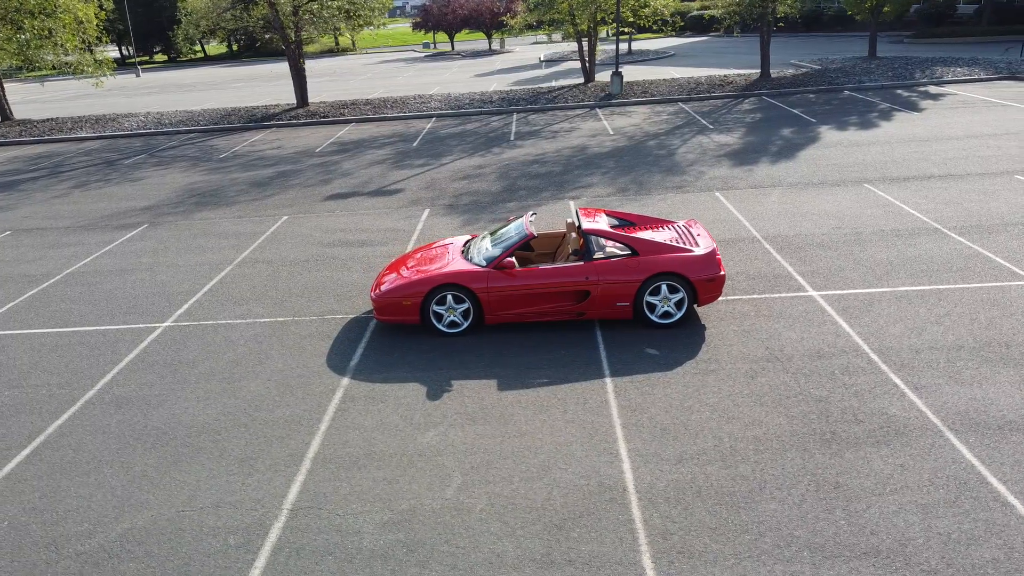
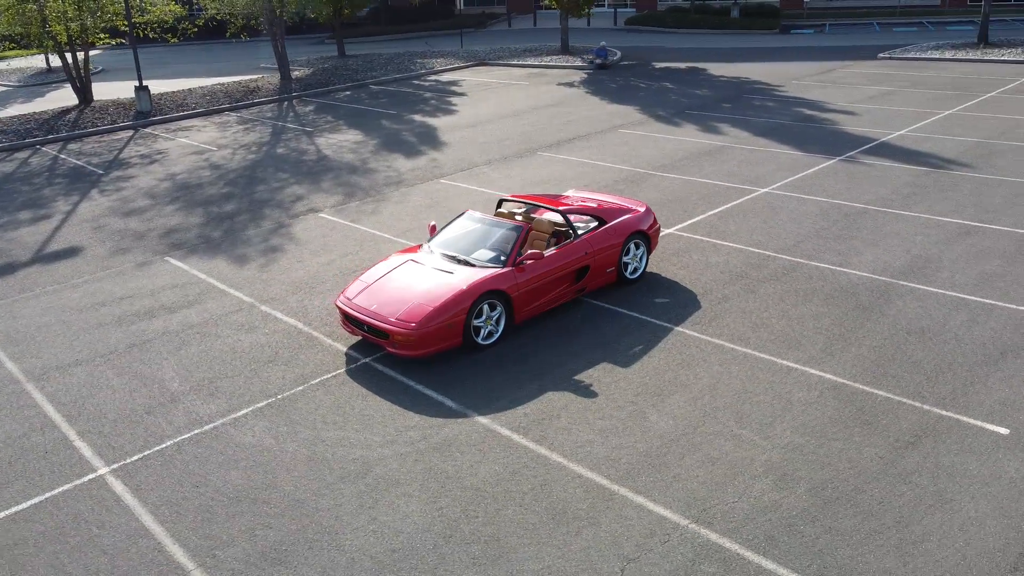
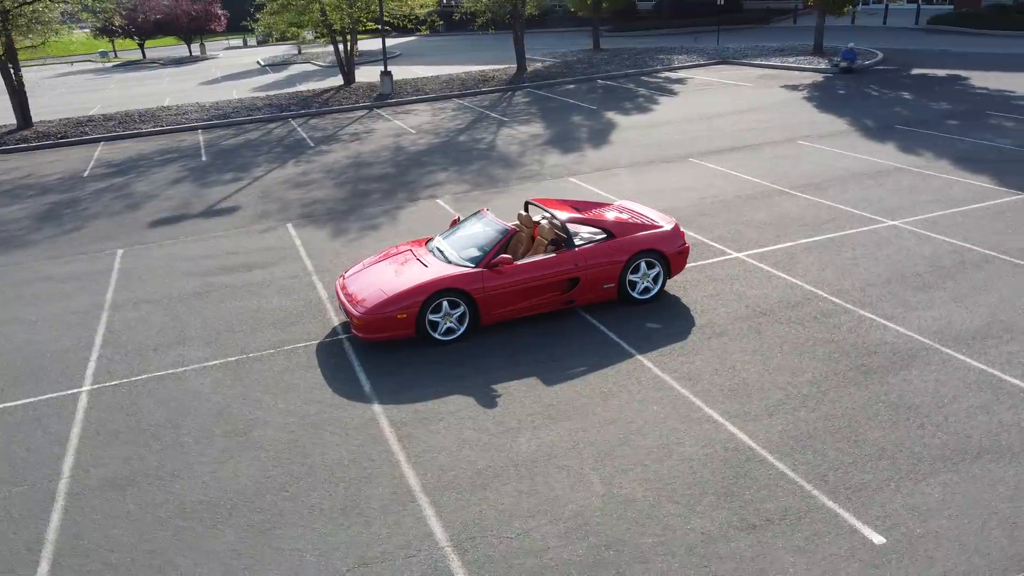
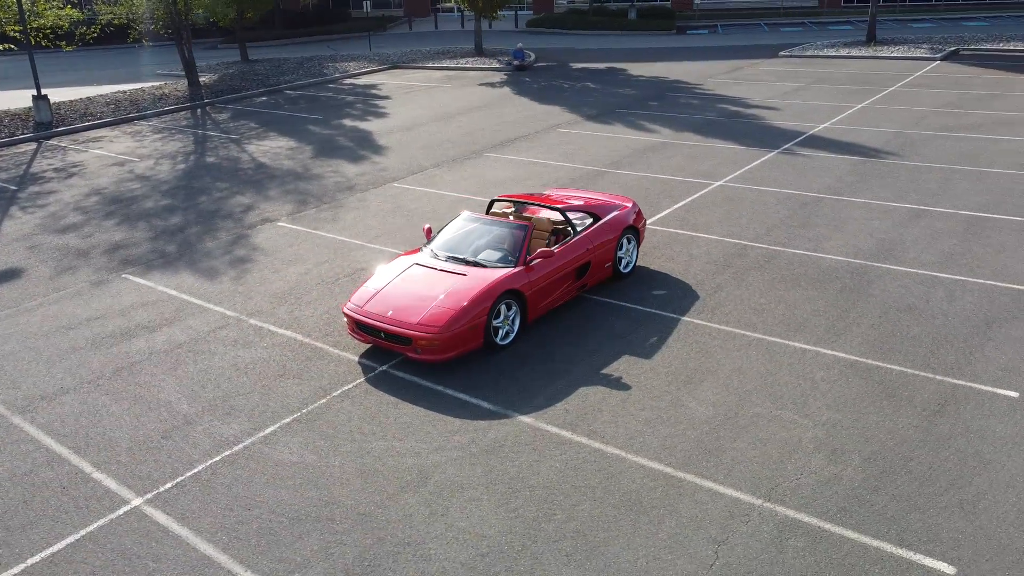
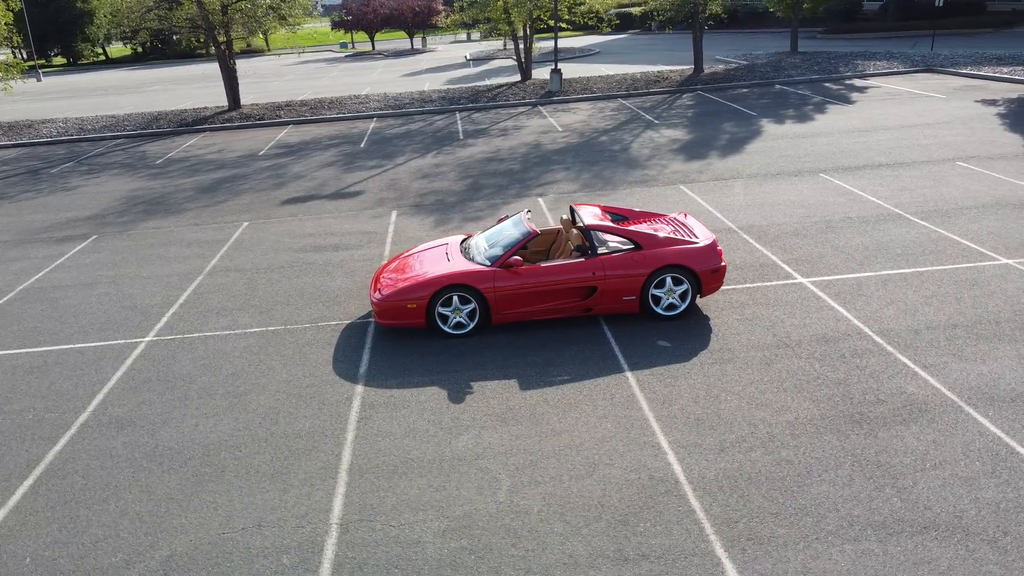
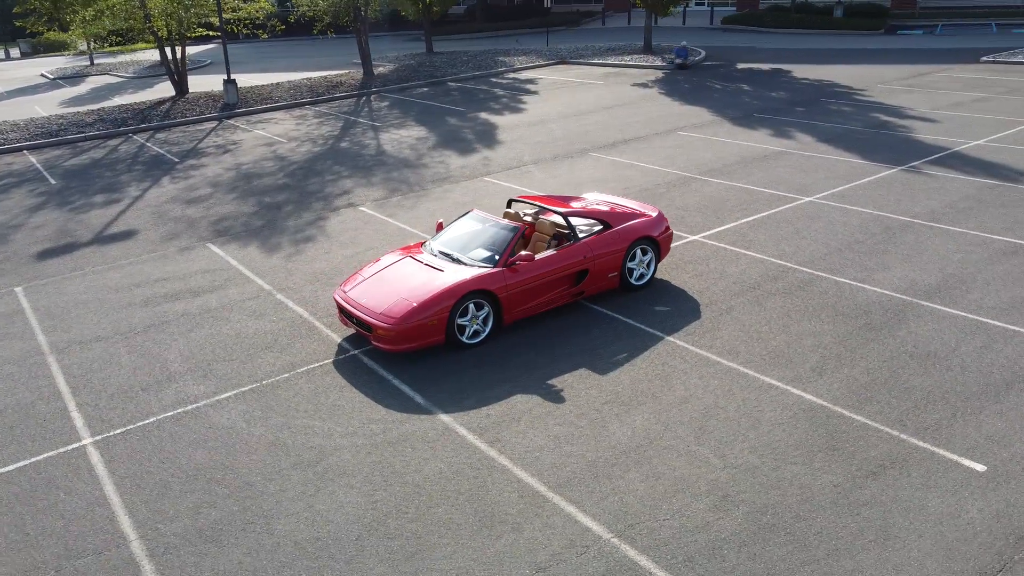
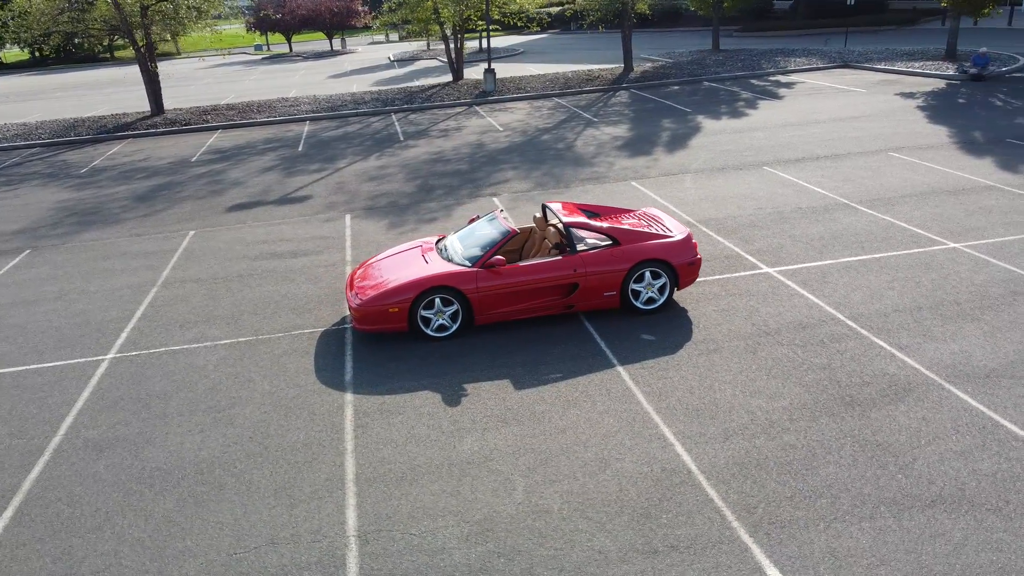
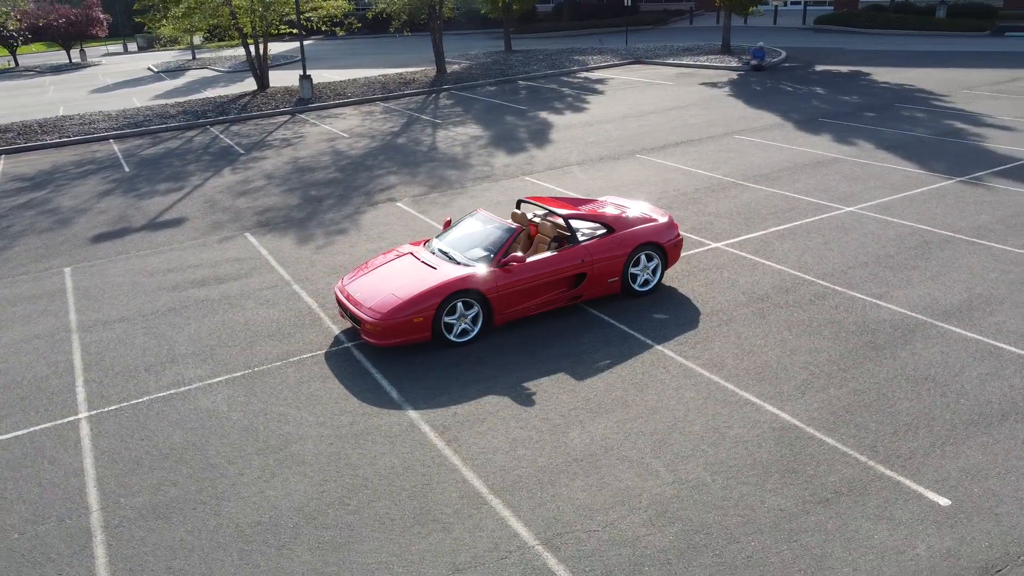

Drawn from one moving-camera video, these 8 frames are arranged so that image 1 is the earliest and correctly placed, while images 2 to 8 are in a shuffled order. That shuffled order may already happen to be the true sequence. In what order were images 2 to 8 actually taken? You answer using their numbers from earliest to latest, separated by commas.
5, 7, 3, 8, 6, 2, 4
